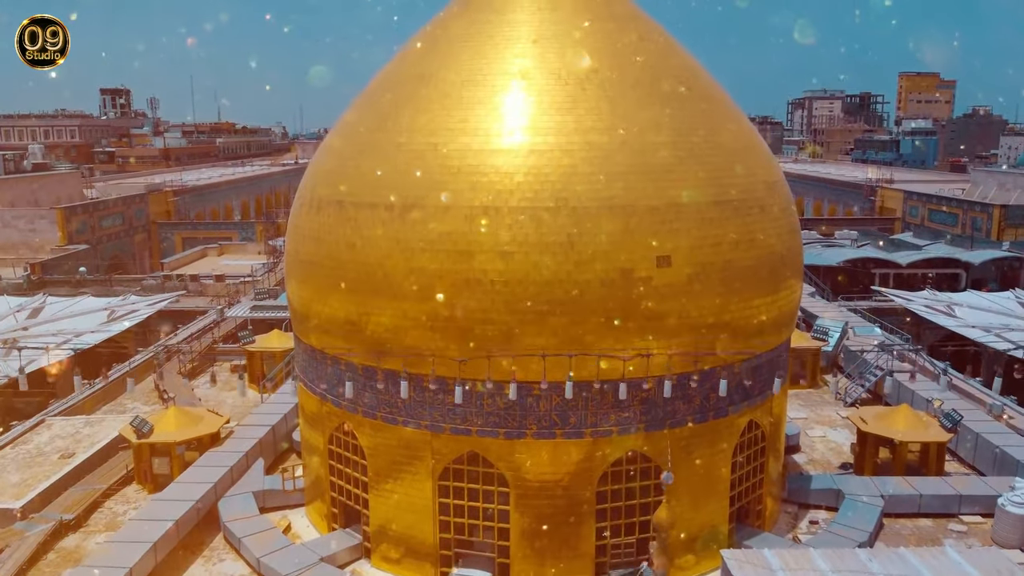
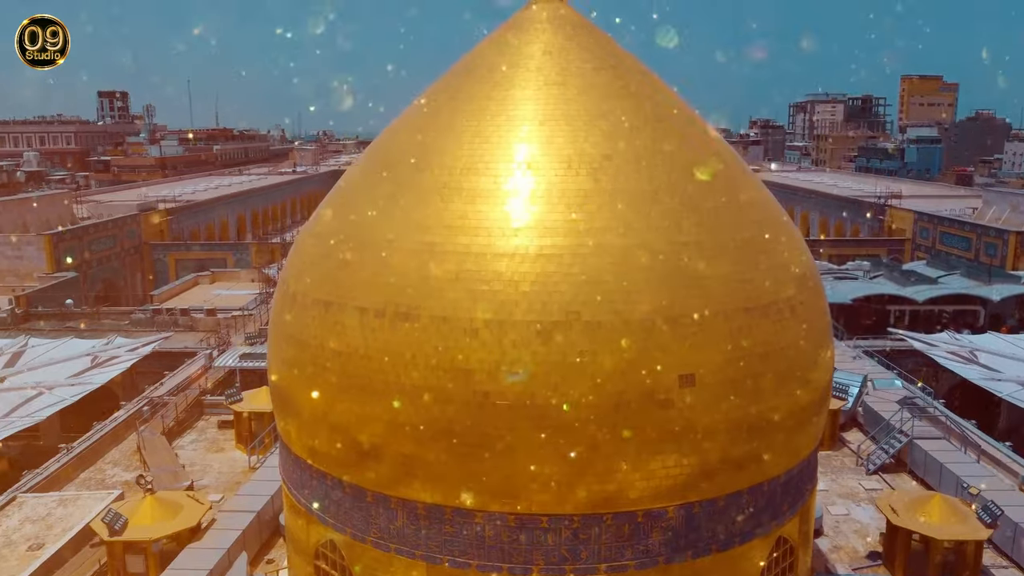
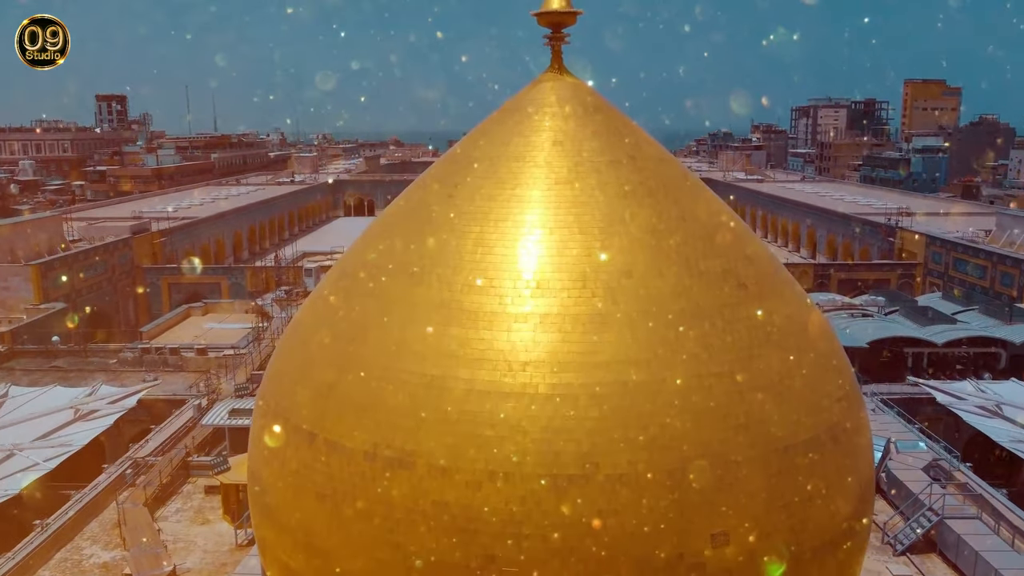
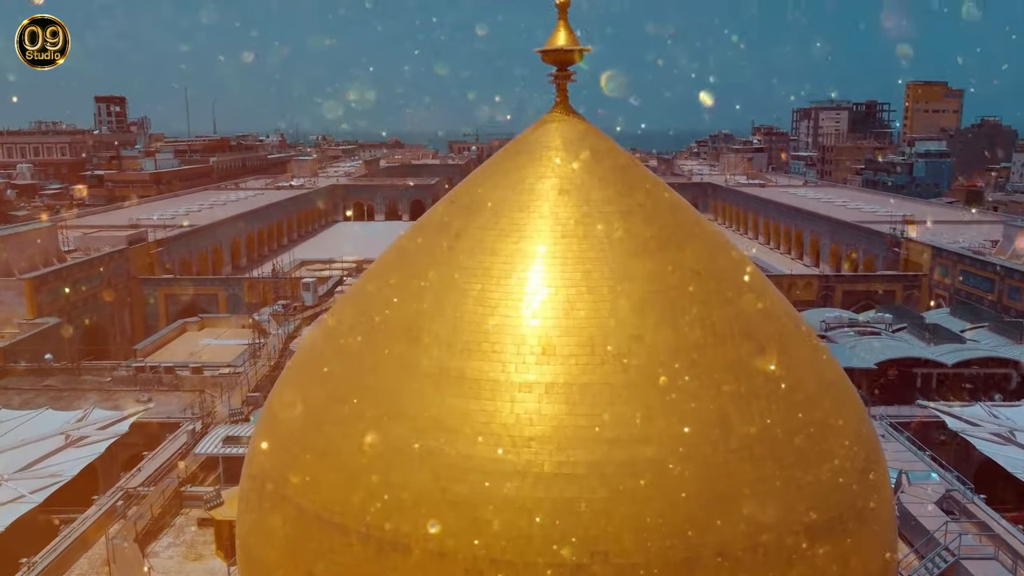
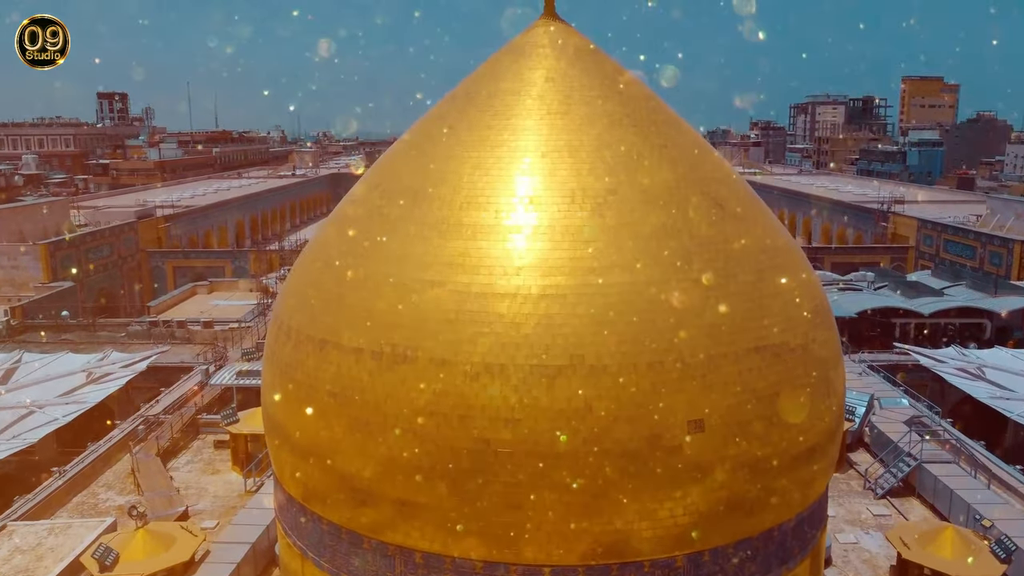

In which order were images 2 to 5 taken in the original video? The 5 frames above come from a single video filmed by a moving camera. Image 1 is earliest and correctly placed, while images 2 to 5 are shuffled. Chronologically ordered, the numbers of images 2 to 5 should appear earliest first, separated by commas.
2, 5, 3, 4
